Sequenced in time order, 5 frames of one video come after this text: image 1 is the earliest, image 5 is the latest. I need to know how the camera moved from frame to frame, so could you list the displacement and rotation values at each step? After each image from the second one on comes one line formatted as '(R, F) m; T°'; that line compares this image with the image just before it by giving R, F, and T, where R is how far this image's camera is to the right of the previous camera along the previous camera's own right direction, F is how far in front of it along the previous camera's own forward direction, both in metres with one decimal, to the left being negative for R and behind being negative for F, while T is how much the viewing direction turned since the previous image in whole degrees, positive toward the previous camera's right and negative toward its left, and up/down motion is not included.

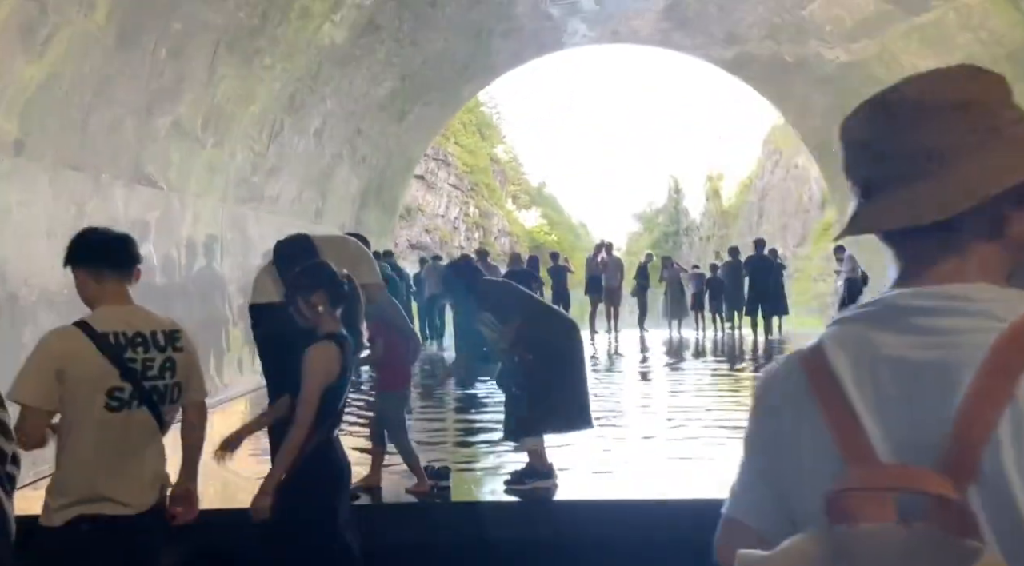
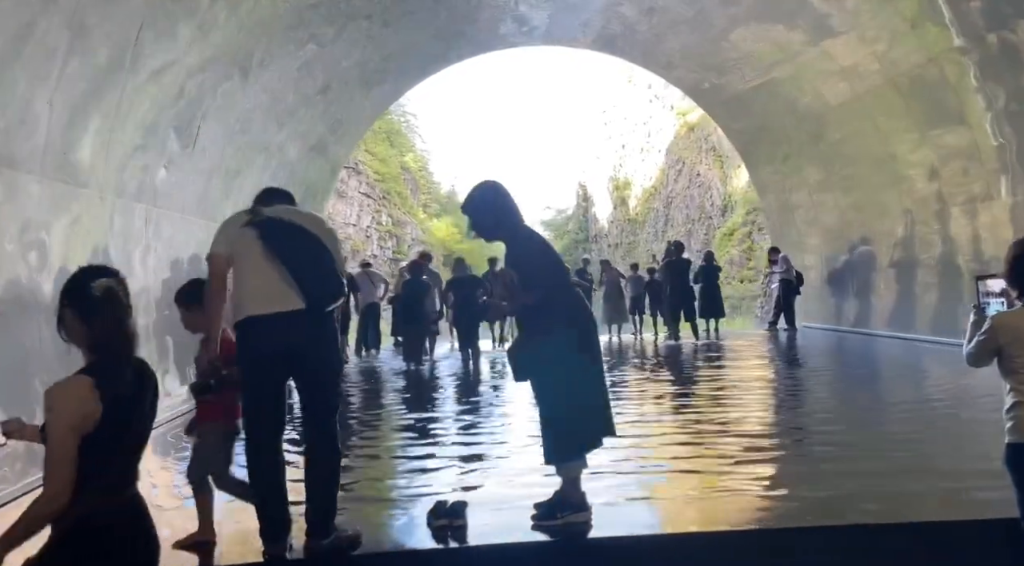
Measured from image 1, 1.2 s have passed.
(-0.4, +0.7) m; +5°
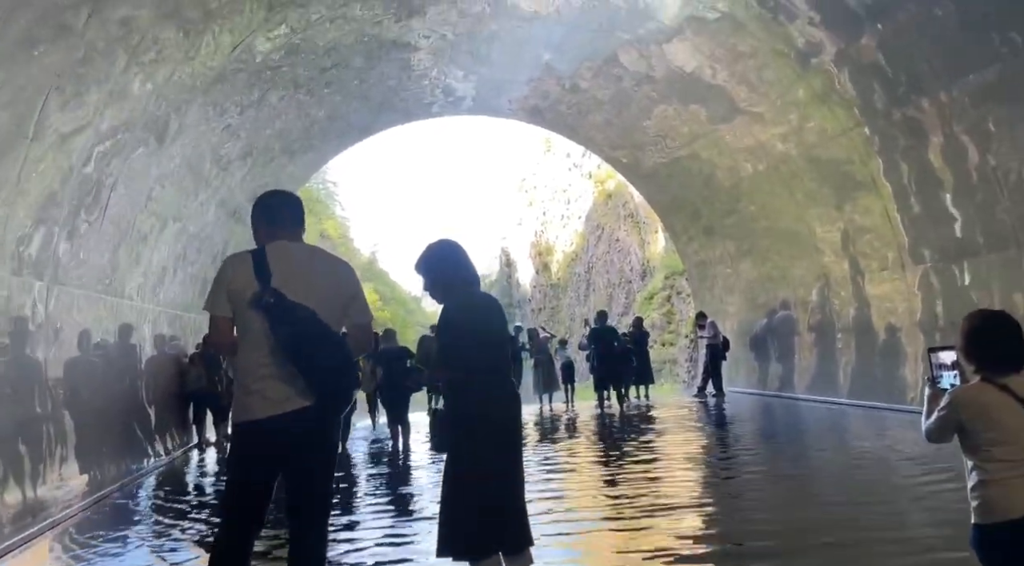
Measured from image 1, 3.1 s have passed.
(-0.1, +0.2) m; +5°
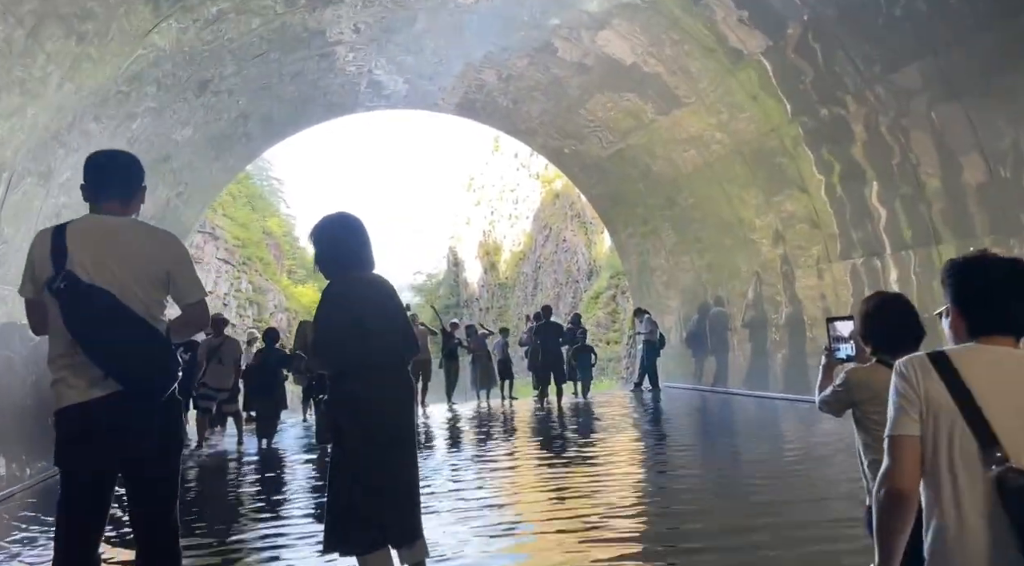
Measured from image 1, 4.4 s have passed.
(+0.2, +0.1) m; +3°
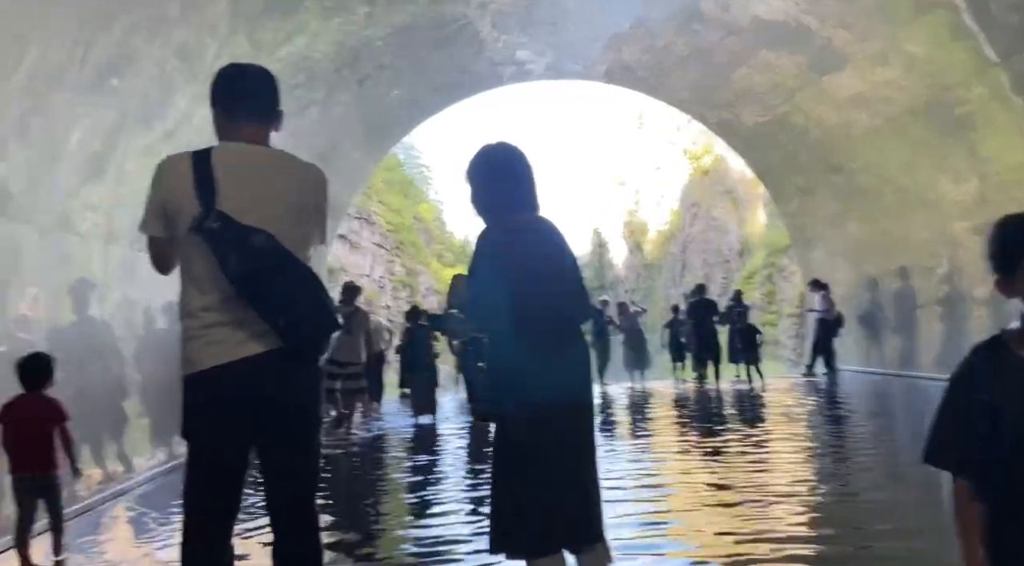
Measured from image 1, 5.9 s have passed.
(-0.2, +0.7) m; -9°
